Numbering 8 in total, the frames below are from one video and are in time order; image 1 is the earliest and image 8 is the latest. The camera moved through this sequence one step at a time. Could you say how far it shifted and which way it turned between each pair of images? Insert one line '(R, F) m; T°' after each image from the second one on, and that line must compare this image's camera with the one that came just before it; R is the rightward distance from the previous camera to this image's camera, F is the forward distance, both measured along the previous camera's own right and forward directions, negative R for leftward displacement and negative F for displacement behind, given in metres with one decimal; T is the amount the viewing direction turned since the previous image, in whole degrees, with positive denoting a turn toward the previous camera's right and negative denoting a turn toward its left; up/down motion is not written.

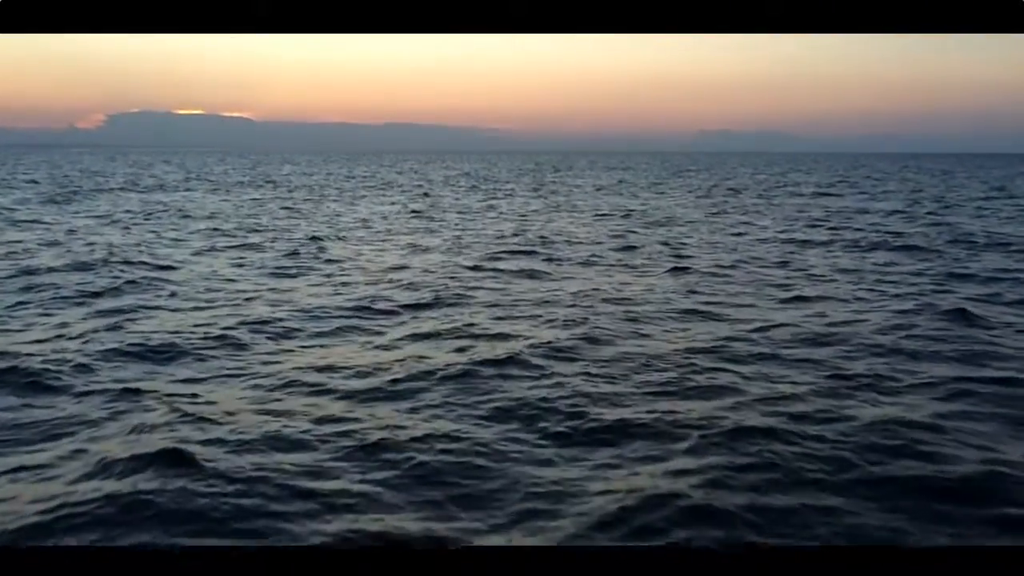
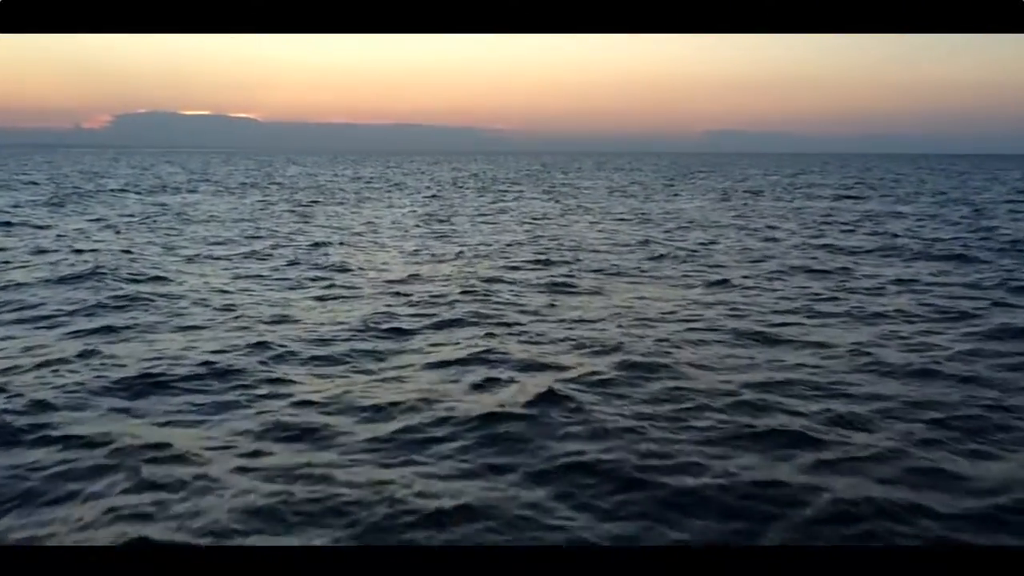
(-0.2, +1.2) m; 0°
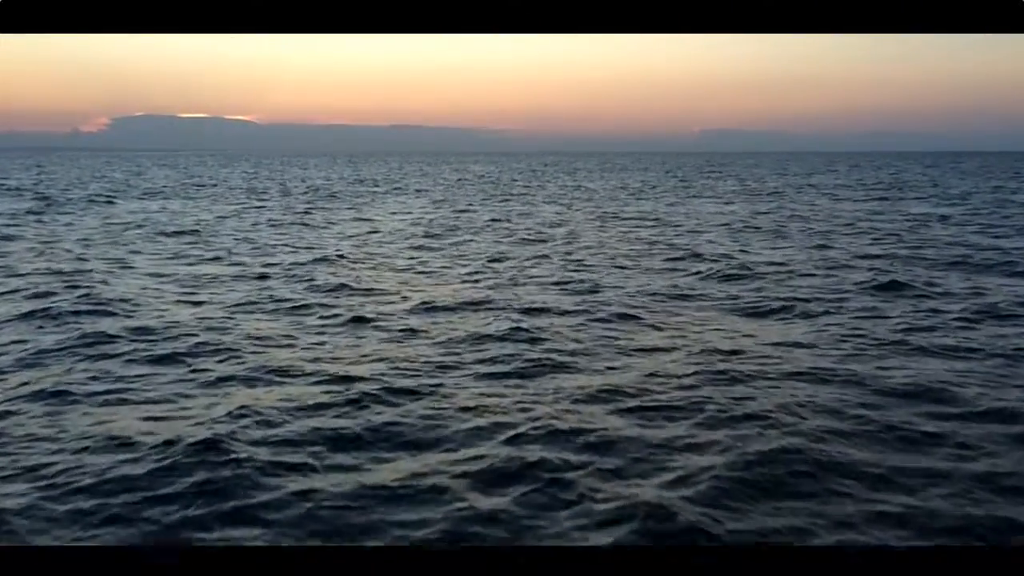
(-0.3, +2.3) m; 0°
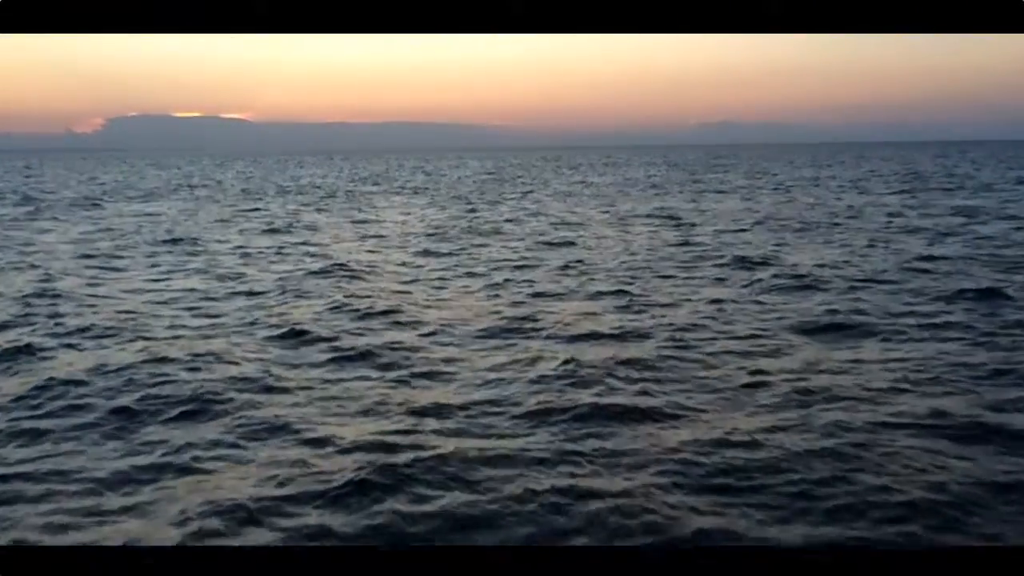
(-0.3, +1.9) m; 0°
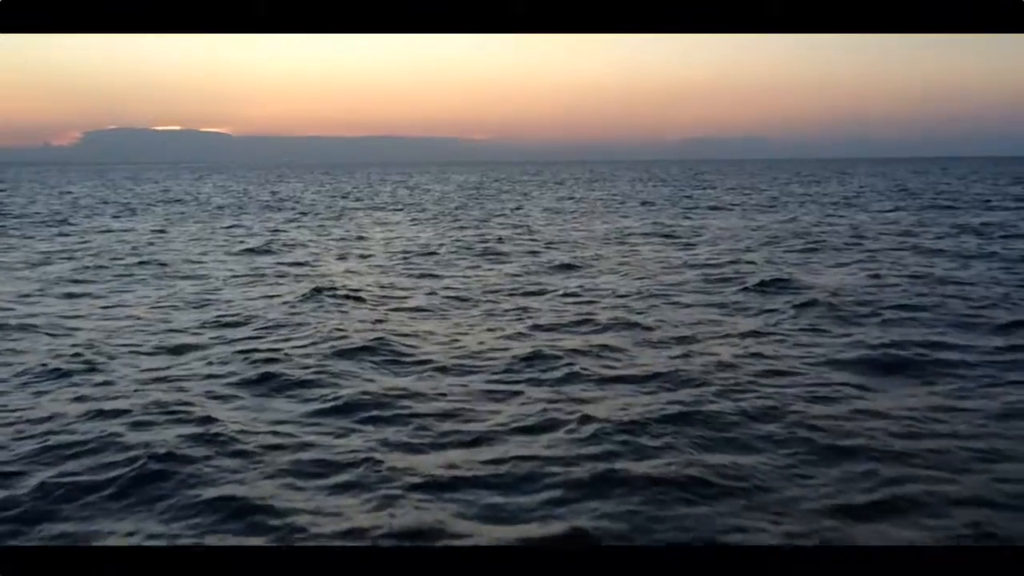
(-0.2, +1.4) m; +1°
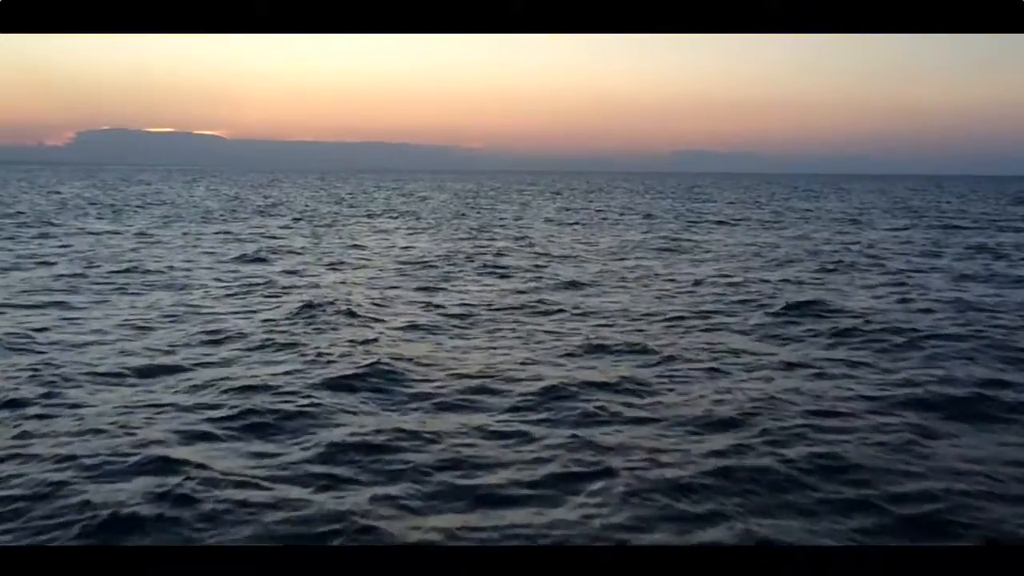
(-0.2, +1.2) m; 0°
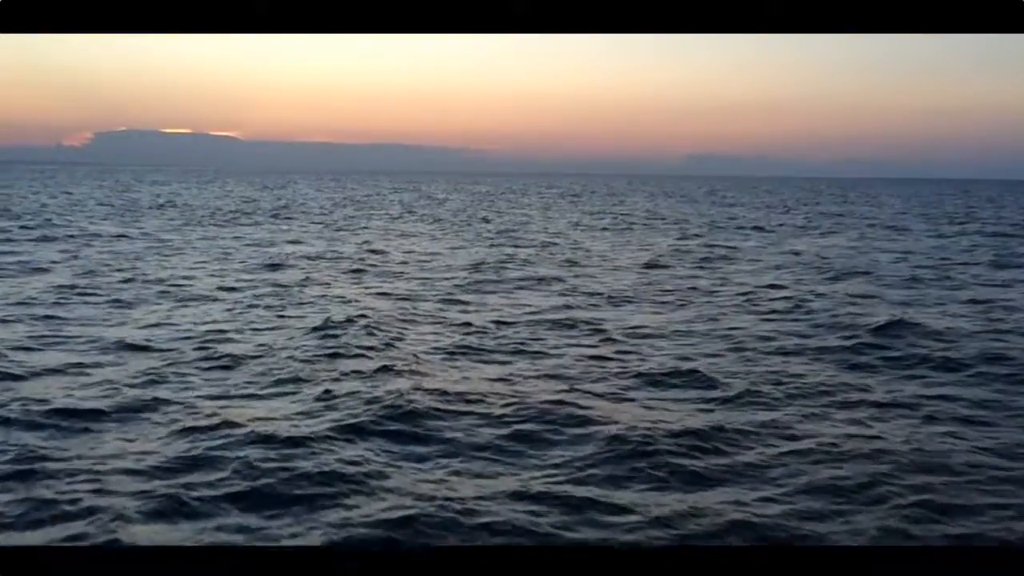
(-0.3, +1.8) m; -1°
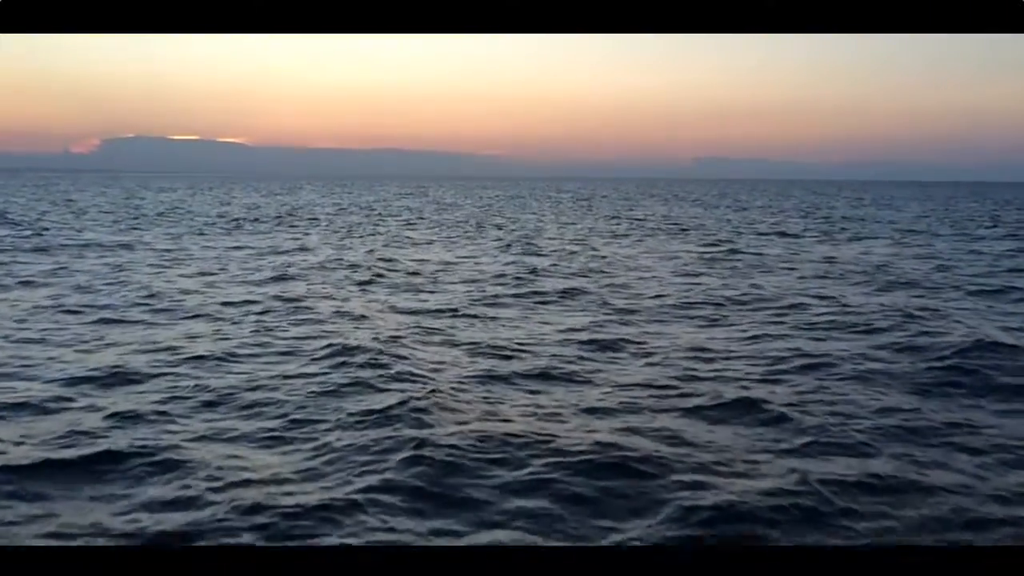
(-0.3, +1.6) m; -1°
